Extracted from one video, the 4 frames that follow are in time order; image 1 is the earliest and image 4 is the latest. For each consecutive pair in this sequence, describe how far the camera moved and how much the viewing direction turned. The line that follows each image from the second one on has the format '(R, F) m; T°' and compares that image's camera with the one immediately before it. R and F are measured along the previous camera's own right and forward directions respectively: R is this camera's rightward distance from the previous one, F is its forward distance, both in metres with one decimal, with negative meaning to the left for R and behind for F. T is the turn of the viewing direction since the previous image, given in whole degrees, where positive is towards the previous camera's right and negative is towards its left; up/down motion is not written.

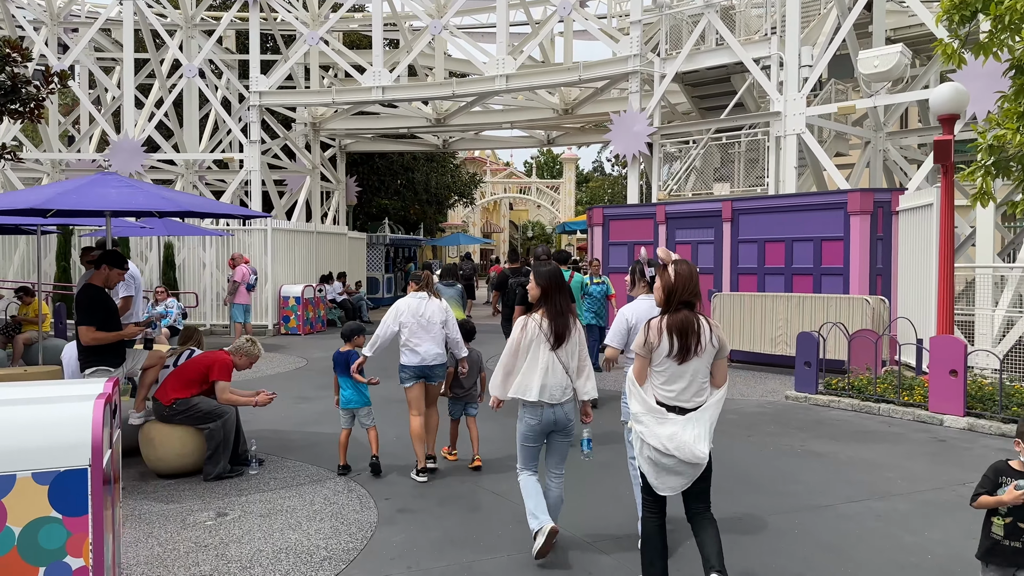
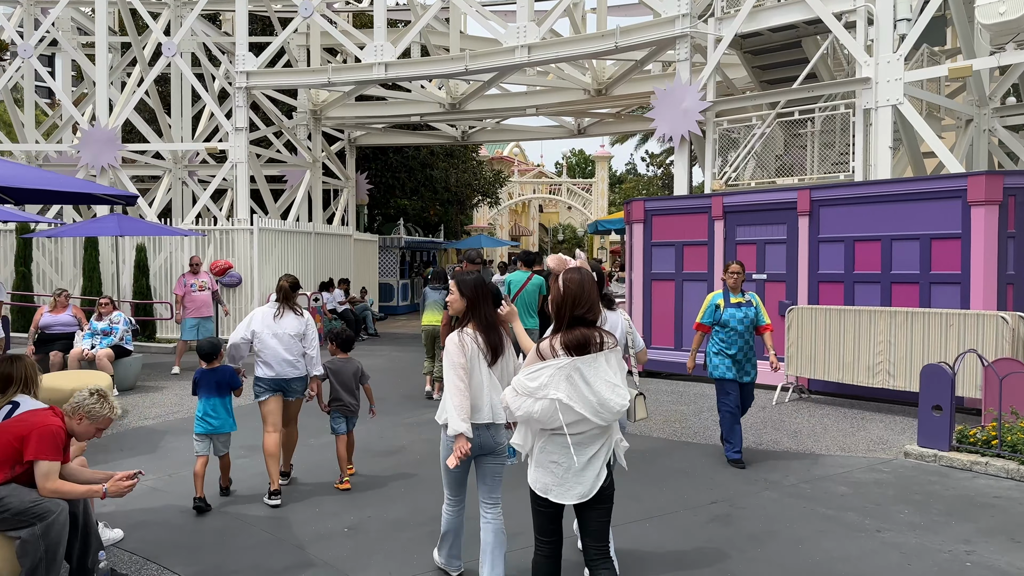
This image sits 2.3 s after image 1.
(+0.1, +2.4) m; -2°
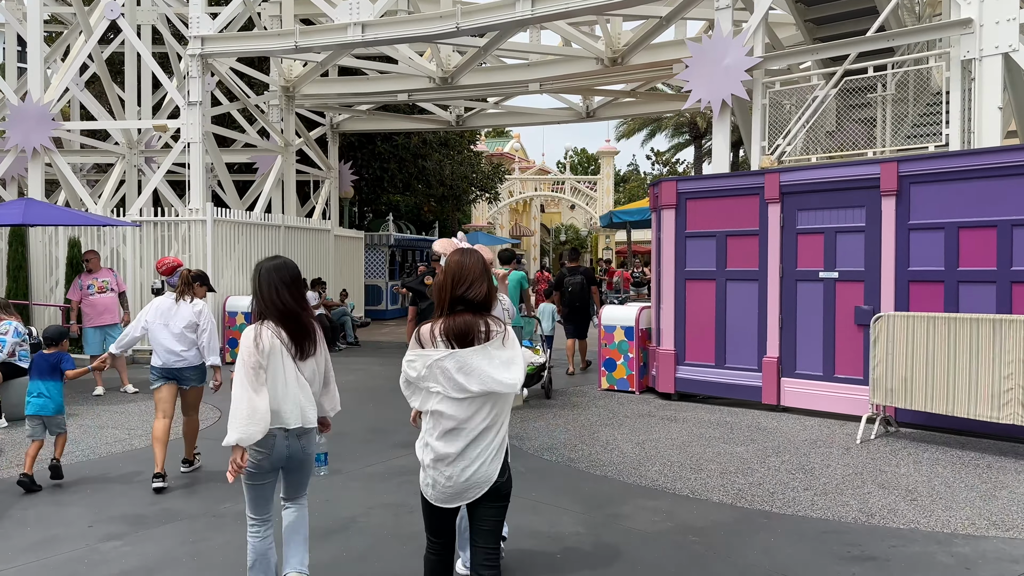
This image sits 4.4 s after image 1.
(0.0, +2.2) m; 0°
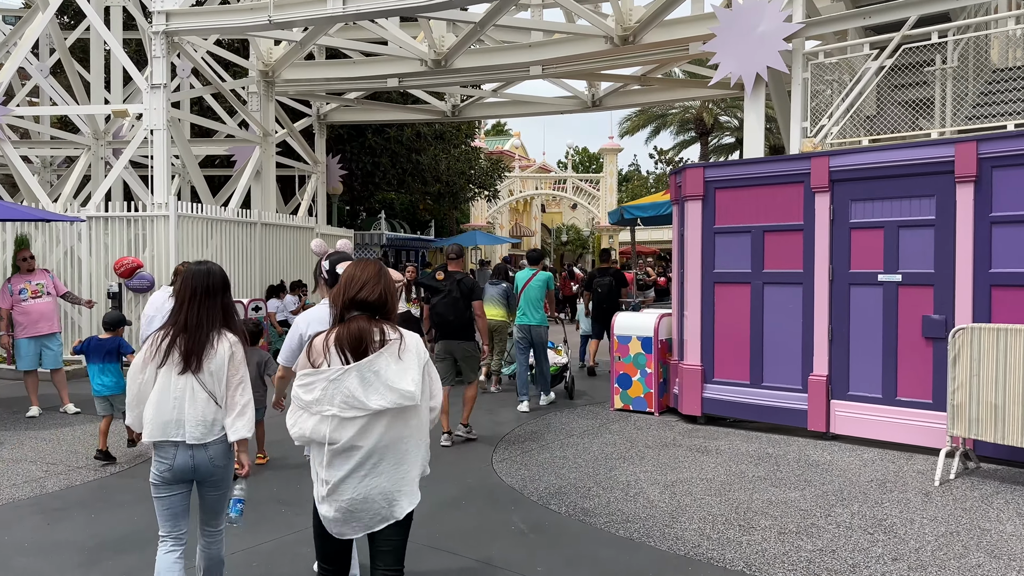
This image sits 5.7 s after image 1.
(0.0, +1.3) m; 0°
